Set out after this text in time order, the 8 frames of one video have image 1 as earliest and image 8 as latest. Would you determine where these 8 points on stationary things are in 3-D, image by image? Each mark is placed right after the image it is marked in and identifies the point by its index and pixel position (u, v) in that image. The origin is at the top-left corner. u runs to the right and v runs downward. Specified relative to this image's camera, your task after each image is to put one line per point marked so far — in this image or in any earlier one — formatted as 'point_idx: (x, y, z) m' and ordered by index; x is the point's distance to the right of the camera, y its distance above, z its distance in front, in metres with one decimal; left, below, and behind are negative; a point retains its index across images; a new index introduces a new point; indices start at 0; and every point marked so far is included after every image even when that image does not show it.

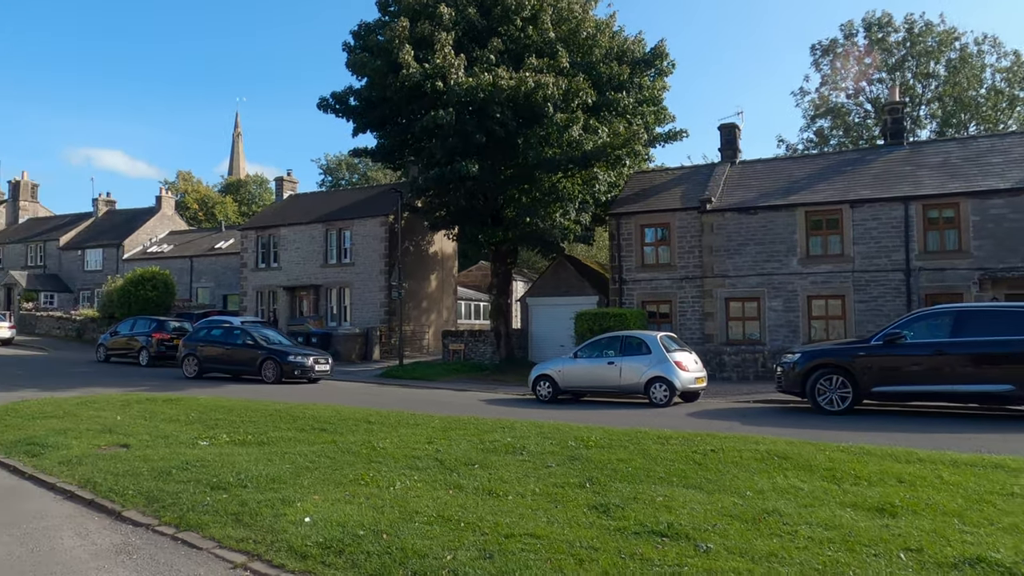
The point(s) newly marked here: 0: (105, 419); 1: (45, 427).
0: (-7.2, -2.3, +13.5) m
1: (-7.9, -2.4, +12.9) m
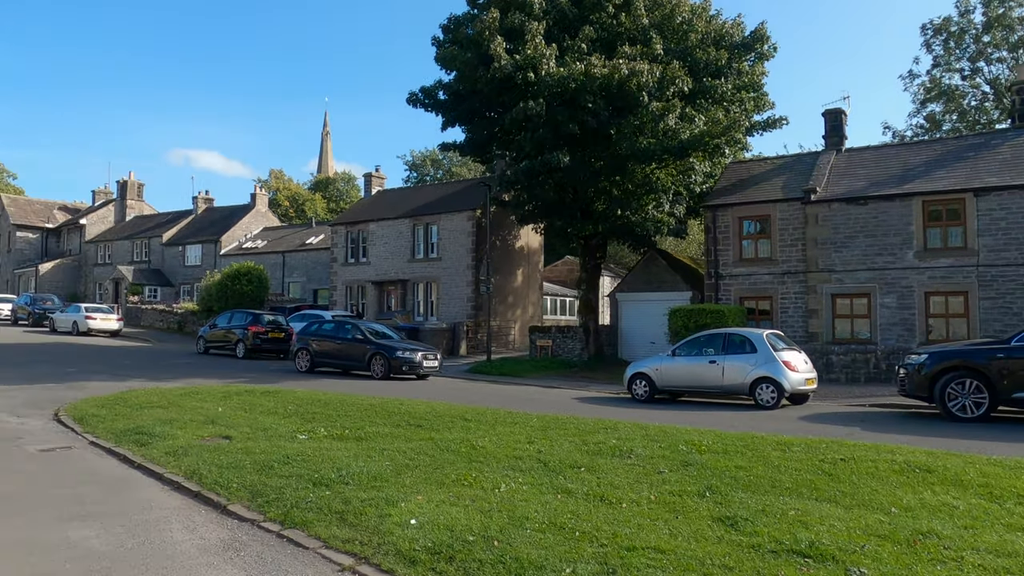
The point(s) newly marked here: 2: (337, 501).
0: (-5.5, -2.2, +13.8) m
1: (-6.2, -2.2, +13.2) m
2: (-1.8, -2.1, +7.6) m
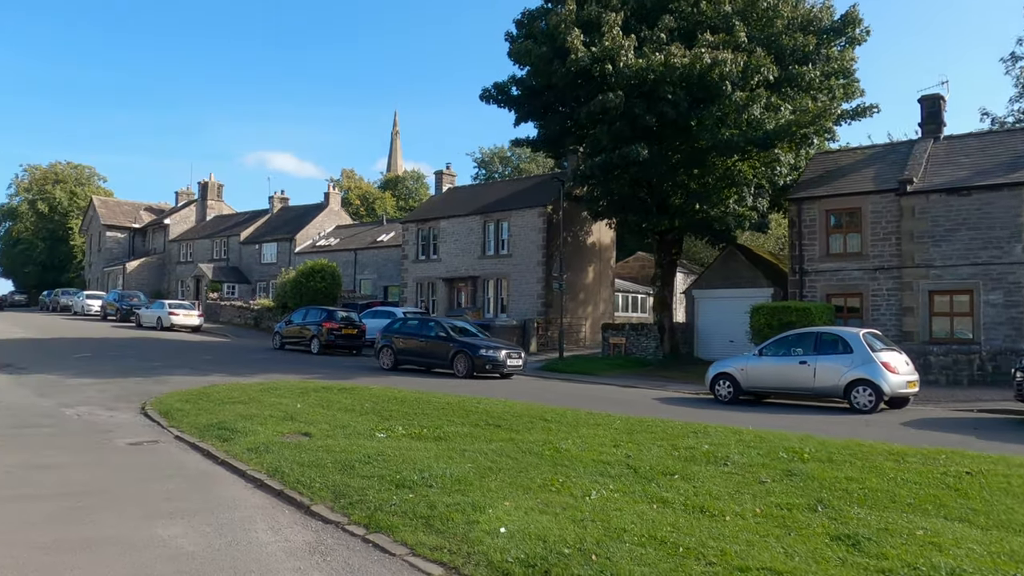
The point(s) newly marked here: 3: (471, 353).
0: (-4.1, -2.1, +13.8) m
1: (-4.9, -2.2, +13.3) m
2: (-0.9, -2.1, +7.4) m
3: (-0.6, -1.5, +17.3) m
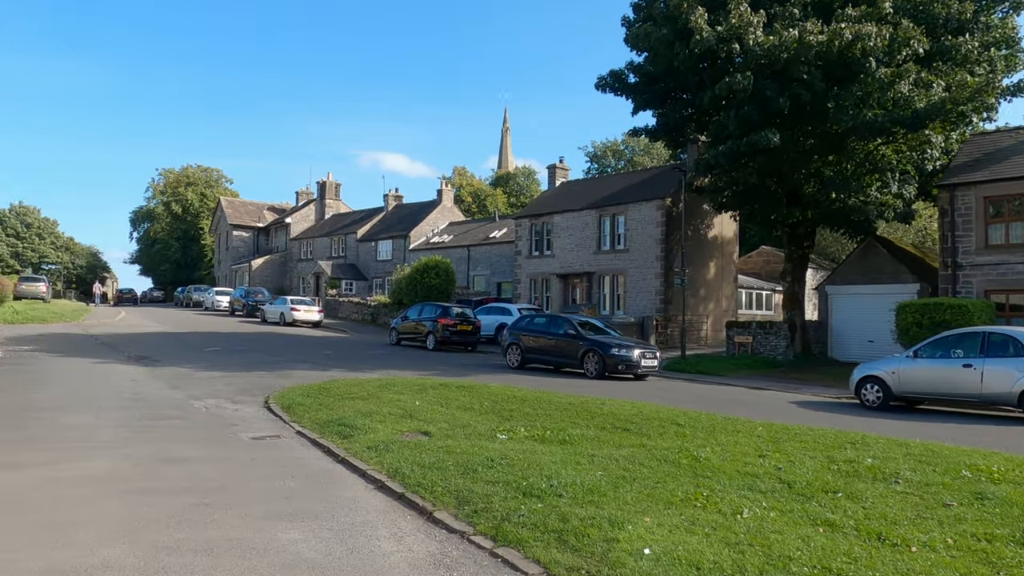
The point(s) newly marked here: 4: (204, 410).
0: (-1.9, -2.0, +13.5) m
1: (-2.8, -2.1, +13.2) m
2: (+0.4, -2.0, +6.7) m
3: (+2.0, -1.4, +16.5) m
4: (-5.6, -2.2, +14.0) m
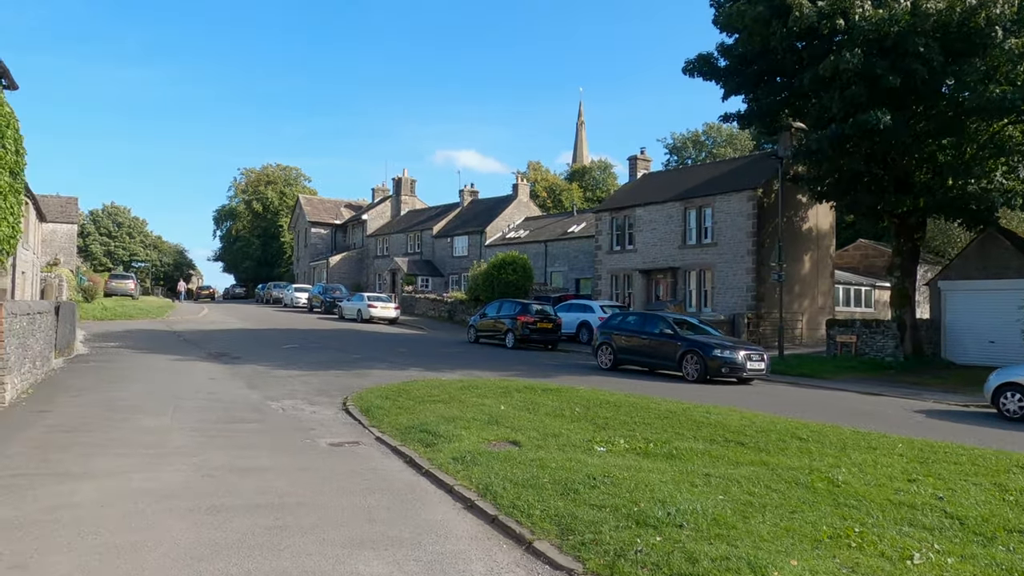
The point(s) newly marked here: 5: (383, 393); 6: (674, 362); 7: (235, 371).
0: (-0.4, -2.0, +12.7) m
1: (-1.3, -2.0, +12.4) m
2: (+1.2, -2.0, +5.7) m
3: (+3.8, -1.3, +15.2) m
4: (-4.1, -2.2, +13.5) m
5: (-2.5, -2.0, +14.9) m
6: (+3.3, -1.5, +15.9) m
7: (-7.0, -2.1, +19.2) m
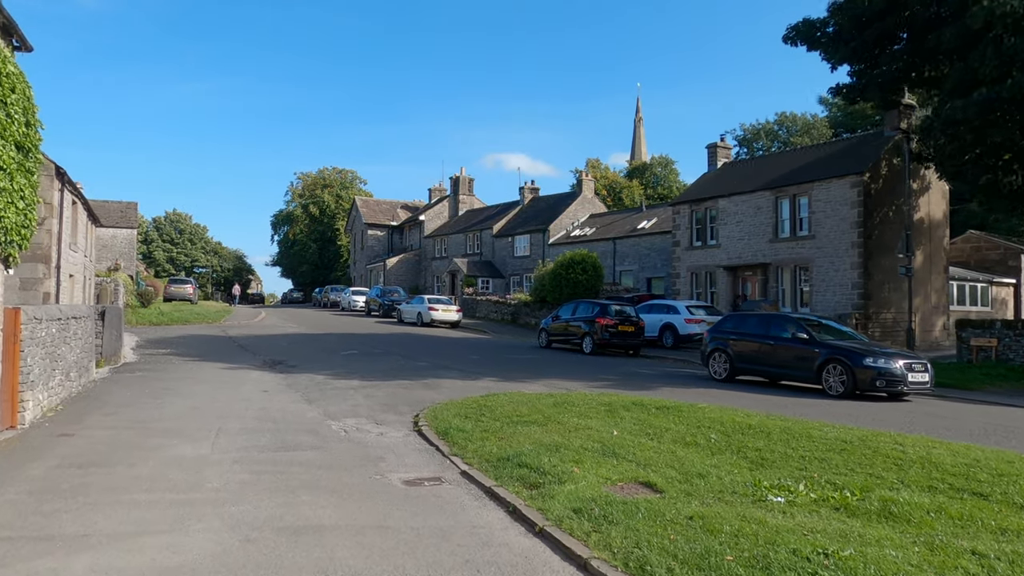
0: (+1.1, -1.9, +10.2) m
1: (+0.2, -2.0, +10.0) m
2: (+2.3, -1.9, +3.1) m
3: (+5.5, -1.2, +12.5) m
4: (-2.5, -2.2, +11.2) m
5: (-0.9, -2.0, +12.6) m
6: (+5.1, -1.5, +13.2) m
7: (-5.0, -2.1, +17.2) m
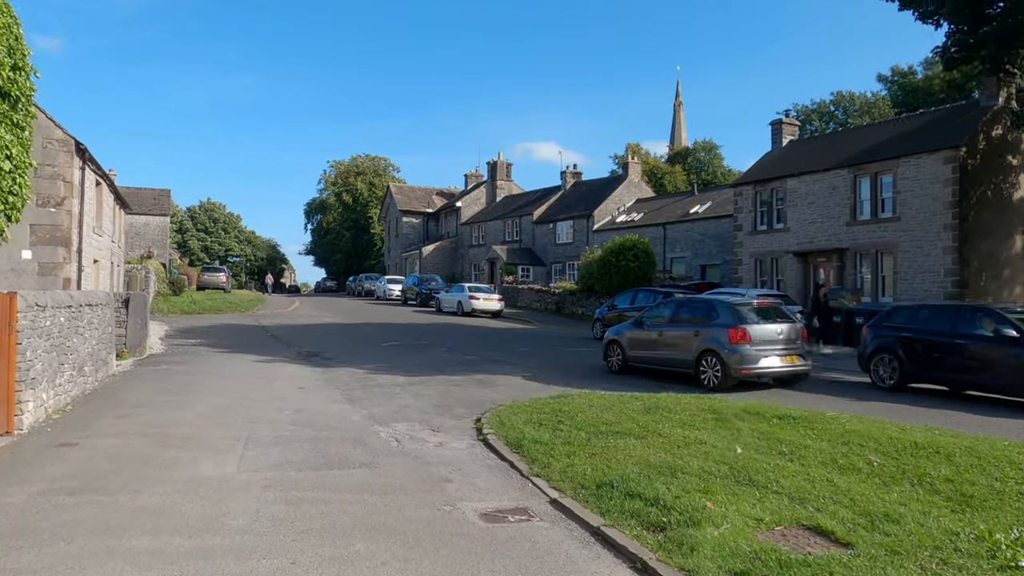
0: (+2.2, -1.7, +8.1) m
1: (+1.3, -1.8, +7.9) m
2: (+3.0, -1.8, +1.0) m
3: (+6.6, -1.0, +10.2) m
4: (-1.4, -1.9, +9.3) m
5: (+0.3, -1.8, +10.6) m
6: (+6.2, -1.2, +11.0) m
7: (-3.7, -1.8, +15.3) m
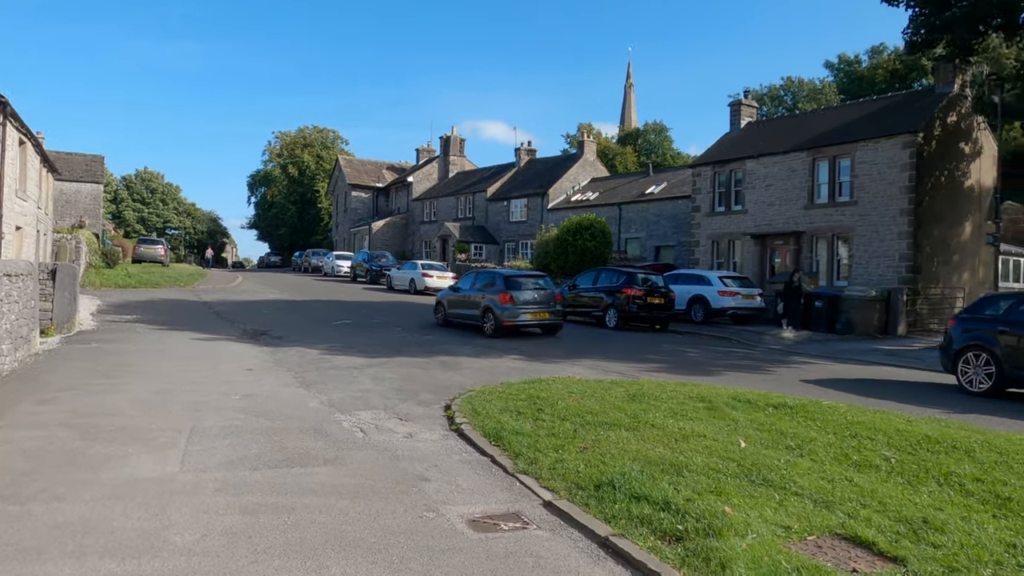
0: (+2.0, -1.5, +7.4) m
1: (+1.1, -1.6, +7.2) m
2: (+3.3, -1.8, +0.4) m
3: (+6.3, -0.8, +9.8) m
4: (-1.7, -1.6, +8.4) m
5: (-0.1, -1.5, +9.8) m
6: (+5.8, -1.0, +10.6) m
7: (-4.3, -1.3, +14.3) m
